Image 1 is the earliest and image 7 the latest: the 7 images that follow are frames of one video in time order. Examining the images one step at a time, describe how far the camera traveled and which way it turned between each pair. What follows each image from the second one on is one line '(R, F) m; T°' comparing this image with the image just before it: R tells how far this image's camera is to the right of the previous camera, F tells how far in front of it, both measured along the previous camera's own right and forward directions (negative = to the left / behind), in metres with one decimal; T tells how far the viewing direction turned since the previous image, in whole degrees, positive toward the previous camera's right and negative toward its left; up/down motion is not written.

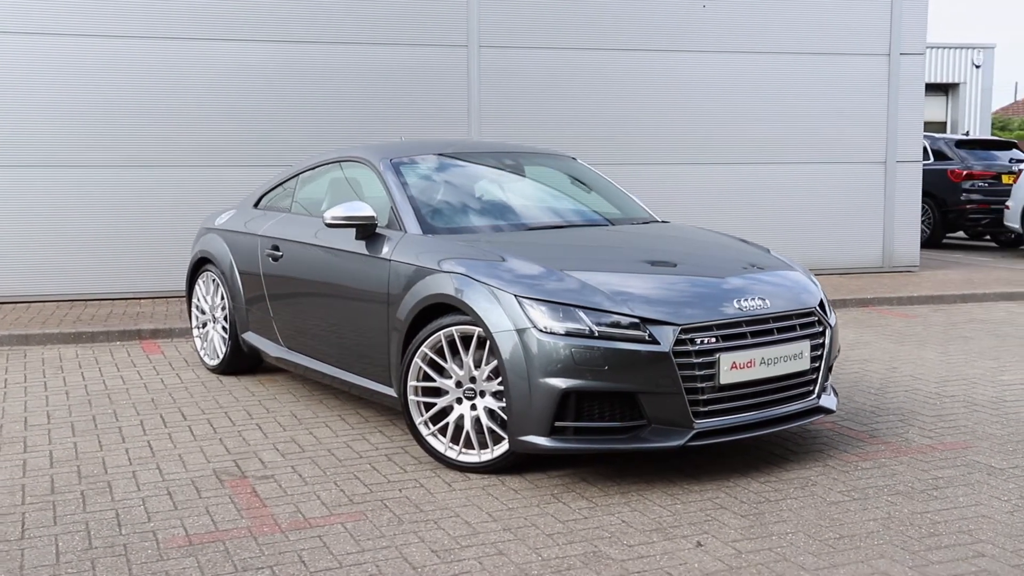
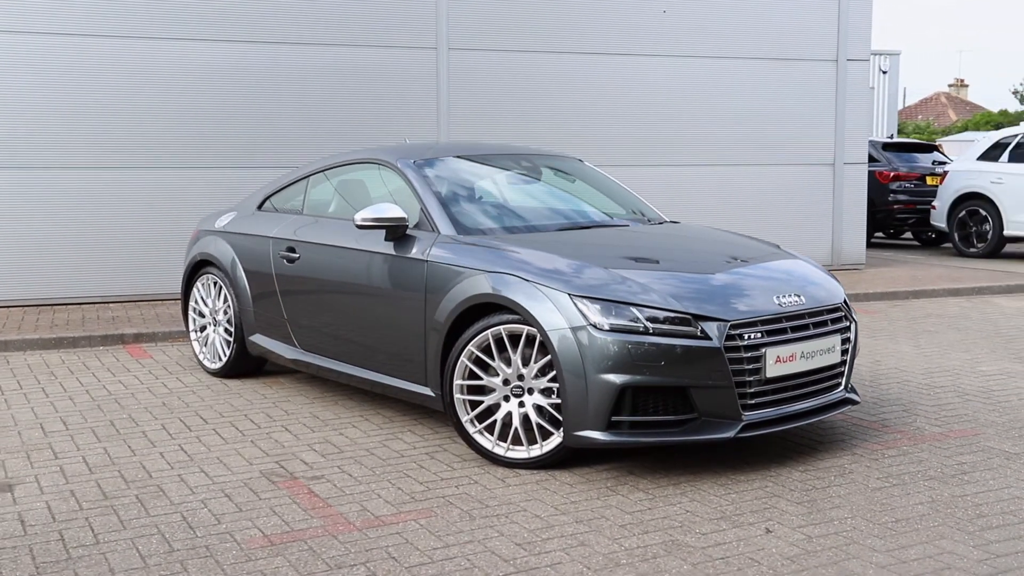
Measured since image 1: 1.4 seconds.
(-0.6, -0.1) m; +5°
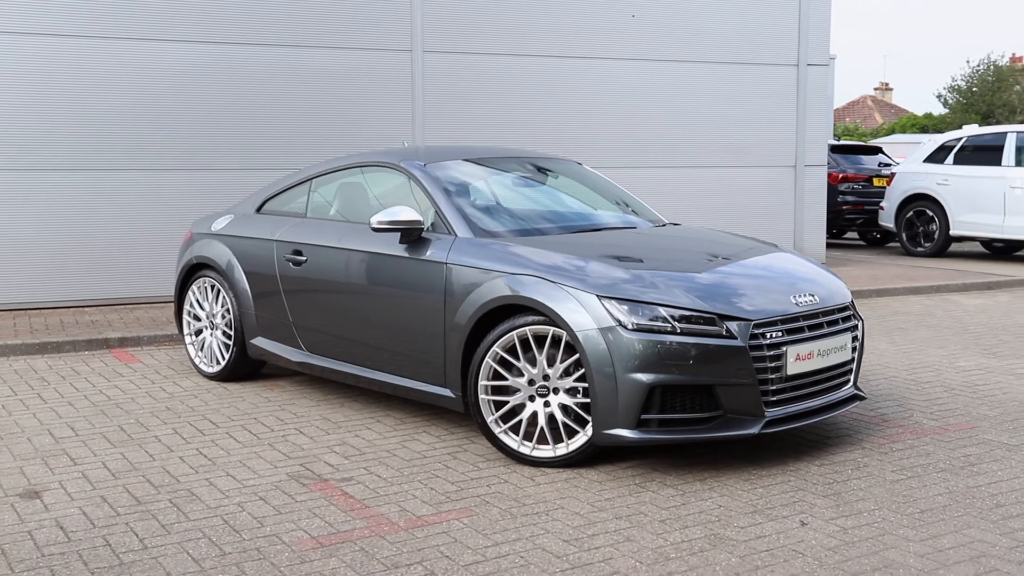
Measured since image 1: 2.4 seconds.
(-0.4, -0.1) m; +3°
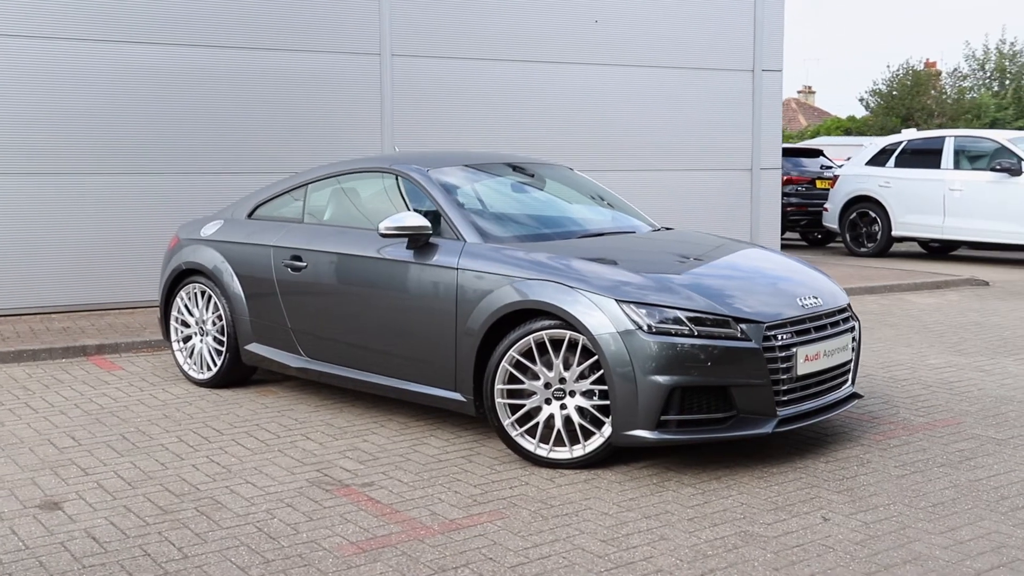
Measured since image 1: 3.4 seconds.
(-0.4, -0.1) m; +4°
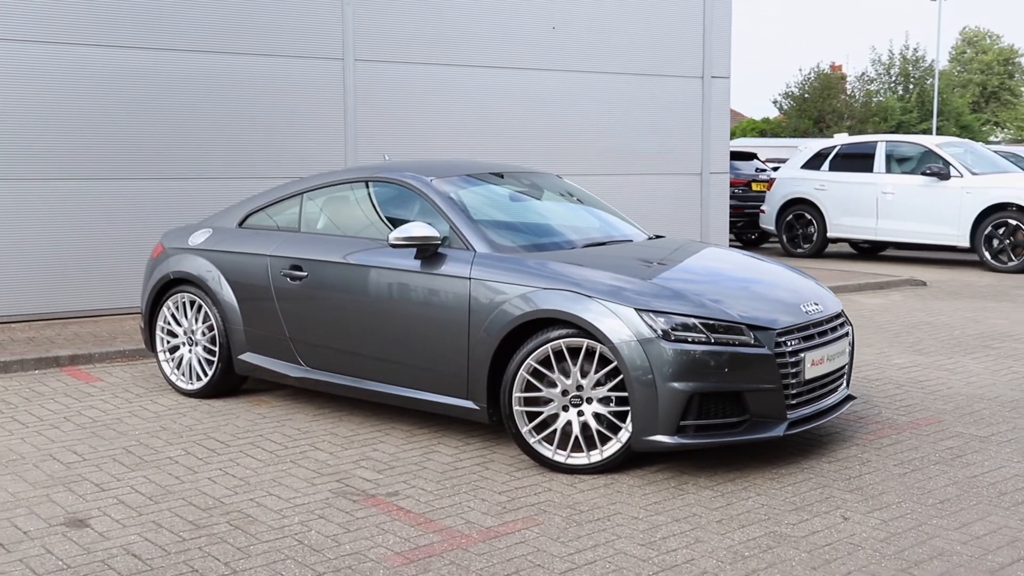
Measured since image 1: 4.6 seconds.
(-0.4, -0.1) m; +4°
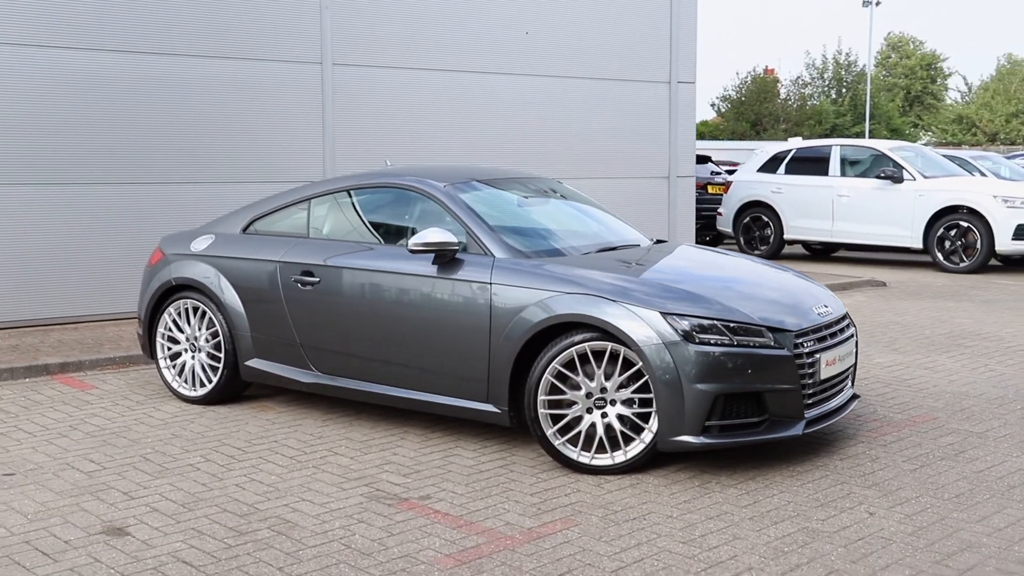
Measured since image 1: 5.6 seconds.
(-0.4, -0.1) m; +3°
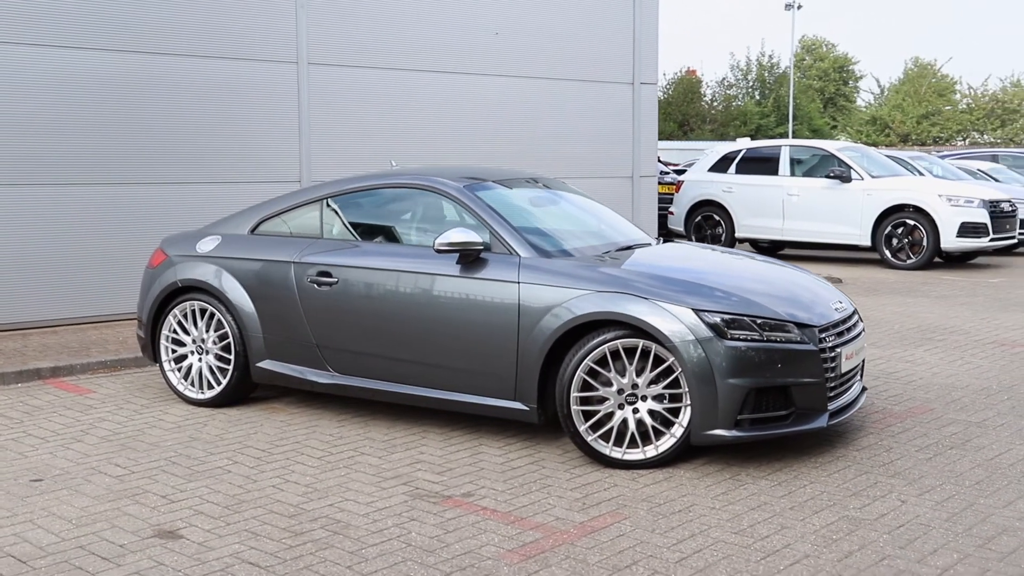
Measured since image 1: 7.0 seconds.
(-0.5, 0.0) m; +4°
